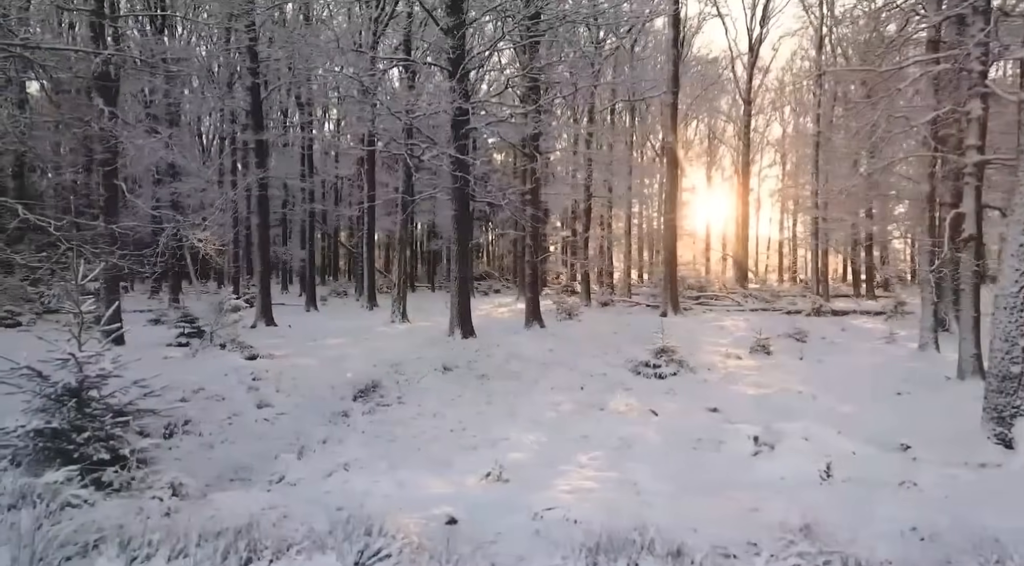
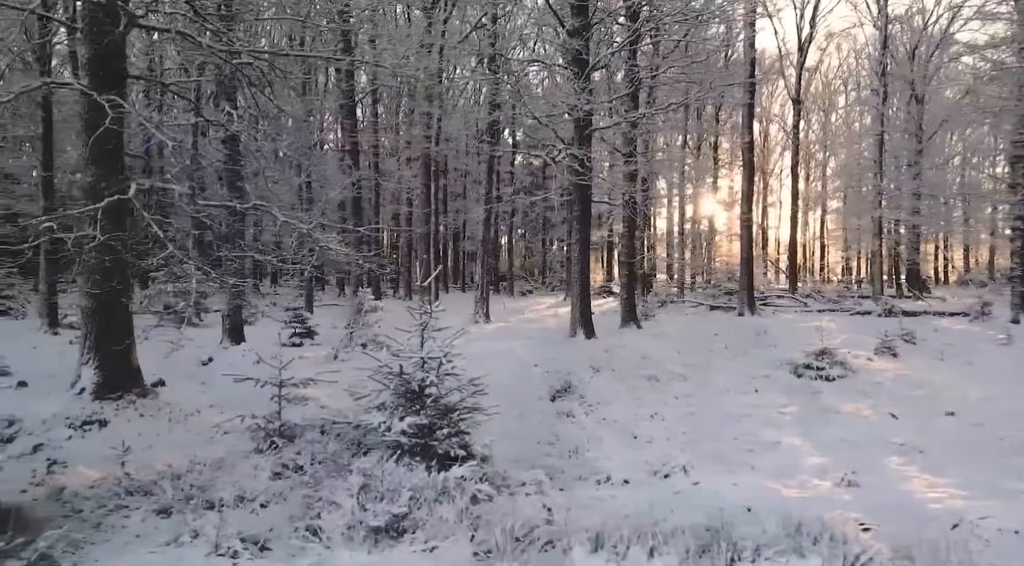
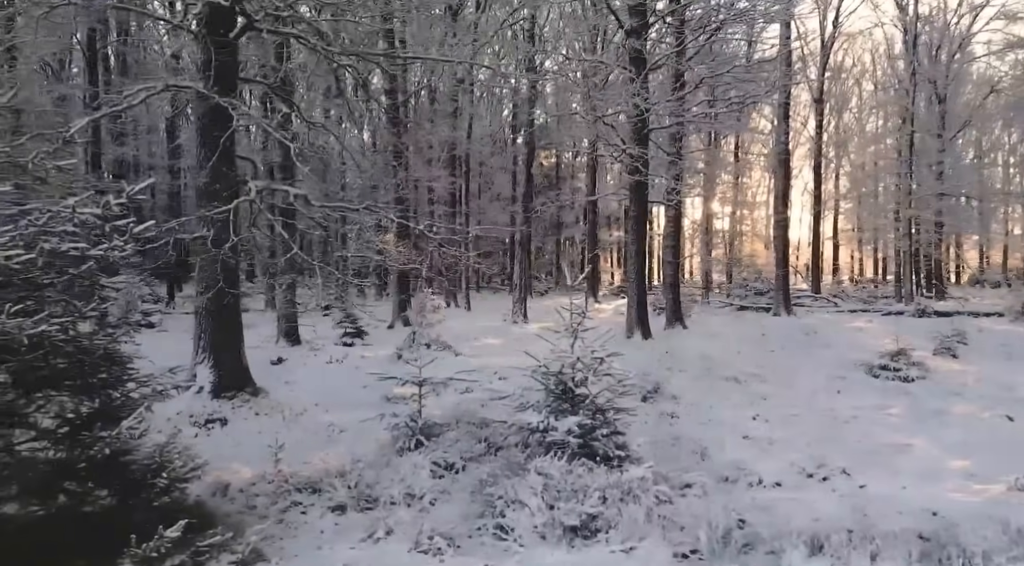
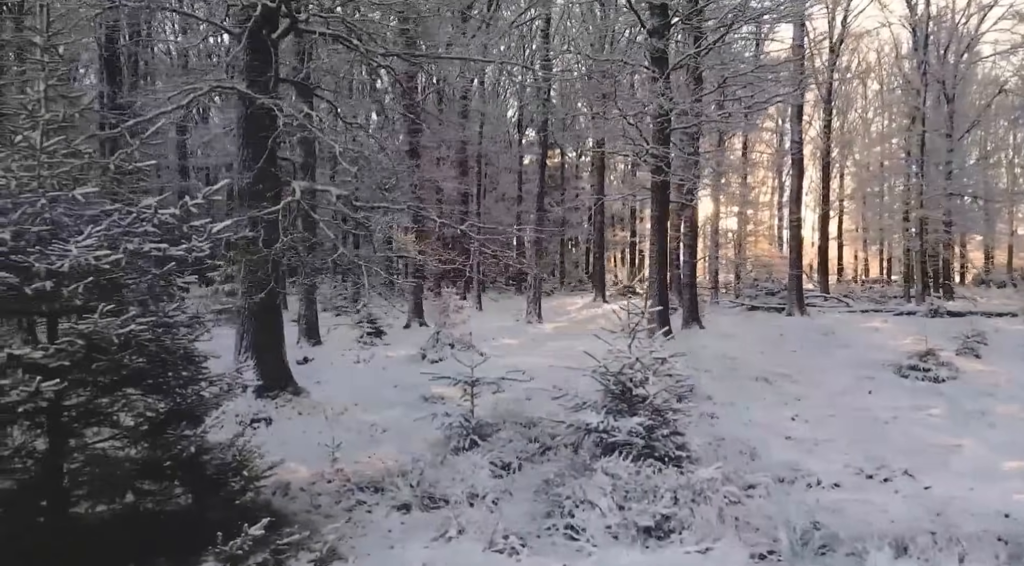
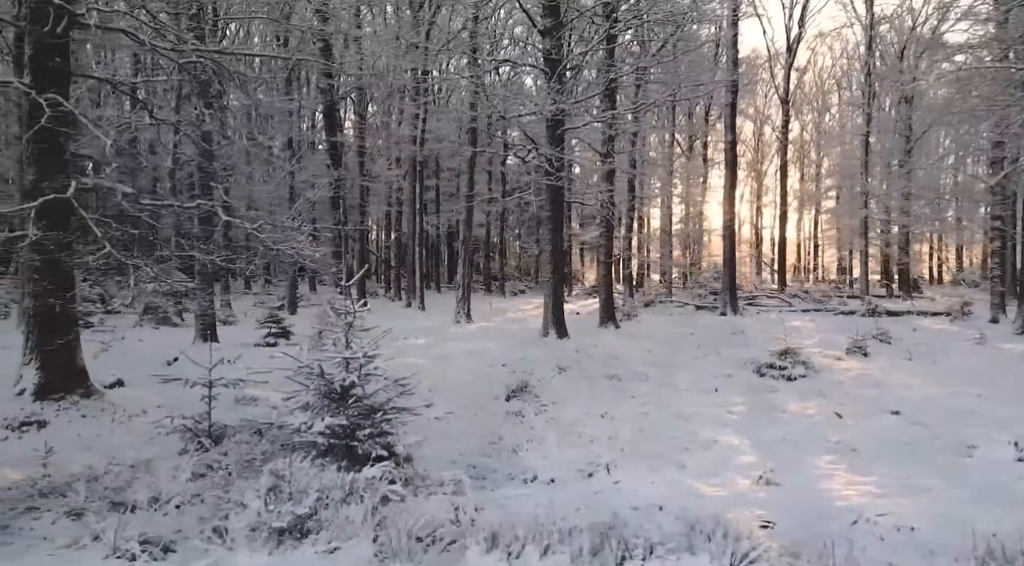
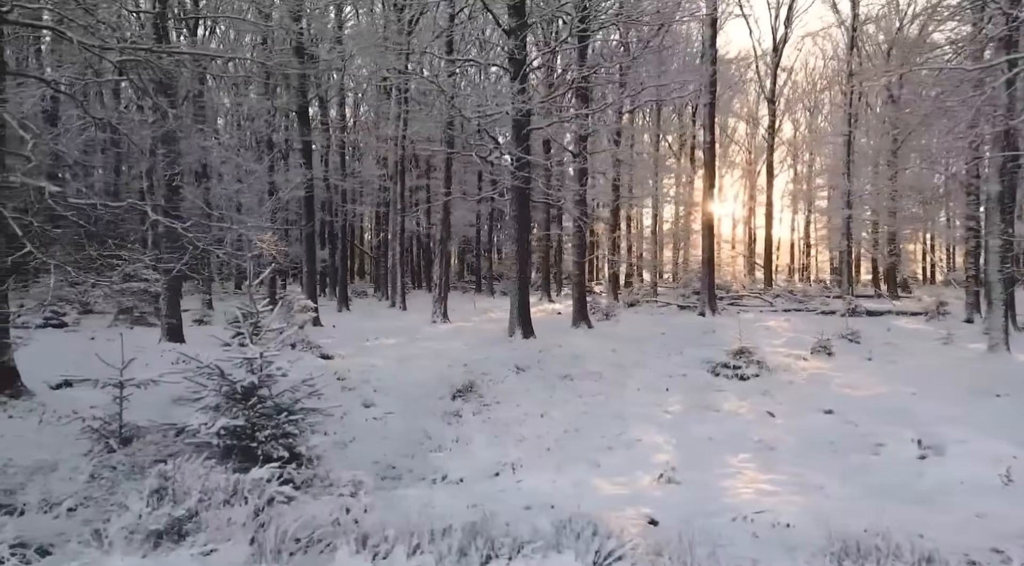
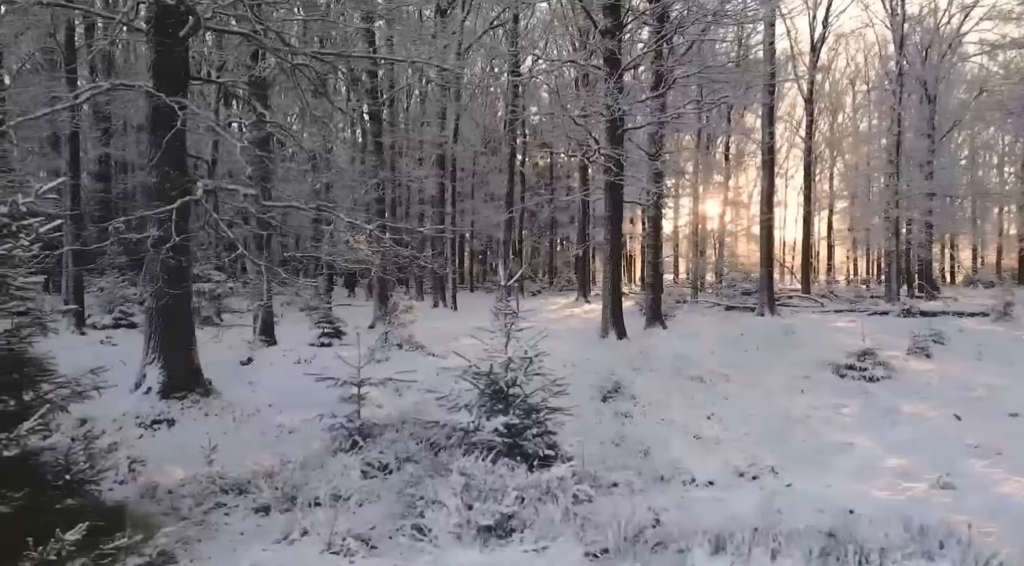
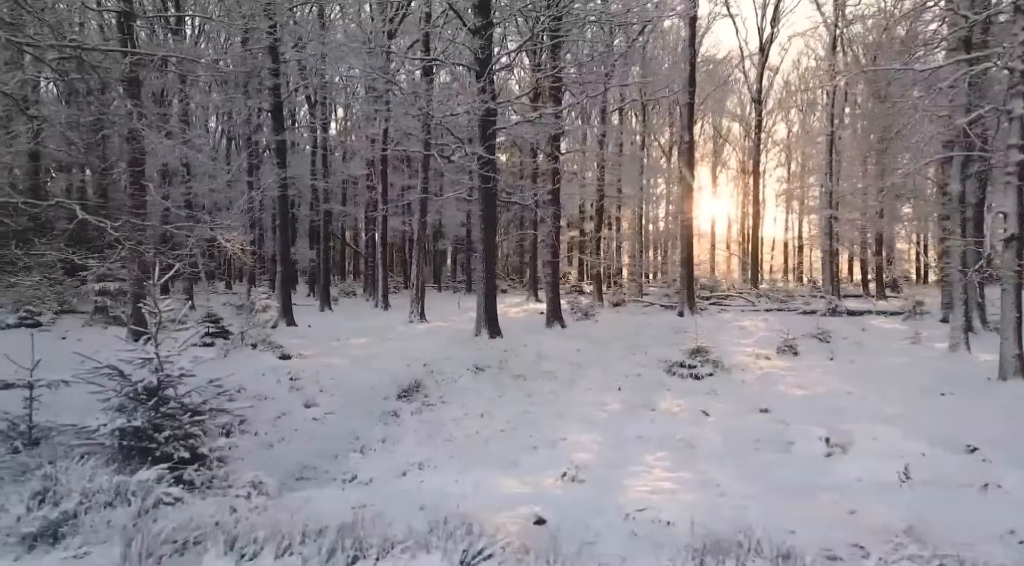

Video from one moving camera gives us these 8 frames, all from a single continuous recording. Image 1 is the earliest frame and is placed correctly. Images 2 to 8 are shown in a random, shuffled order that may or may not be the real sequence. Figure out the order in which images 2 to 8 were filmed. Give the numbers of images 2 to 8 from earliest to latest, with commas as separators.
8, 6, 5, 2, 7, 3, 4
